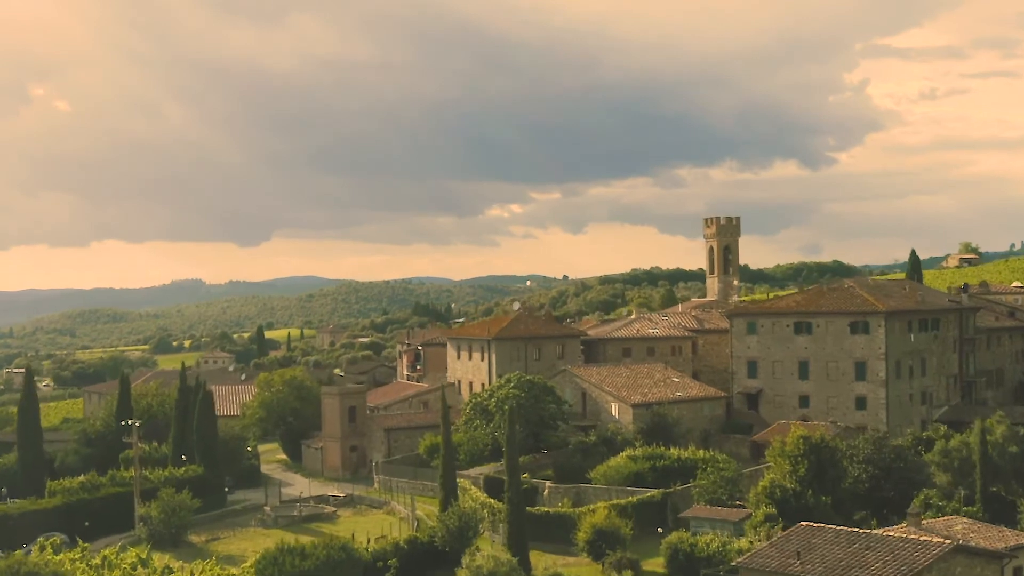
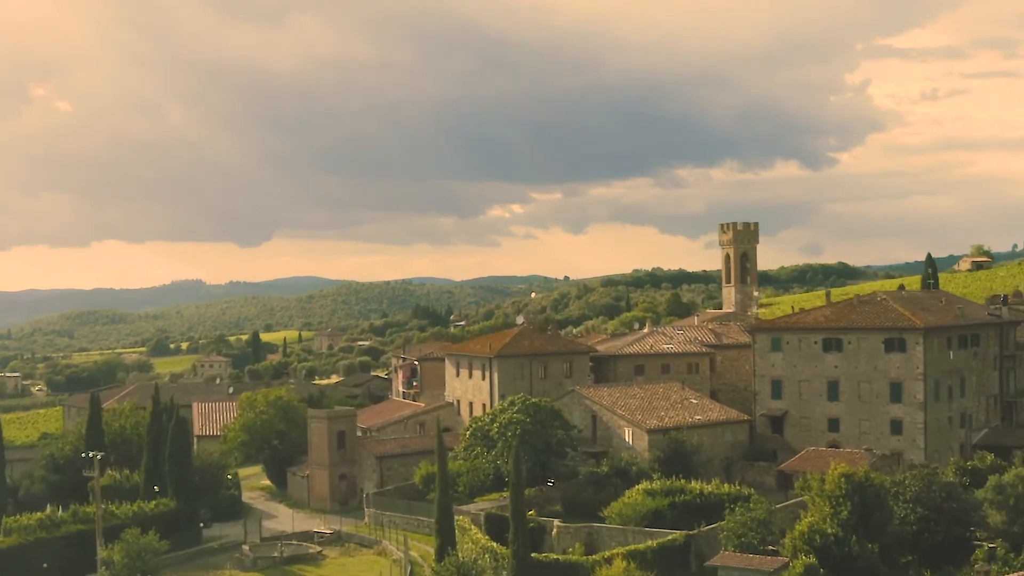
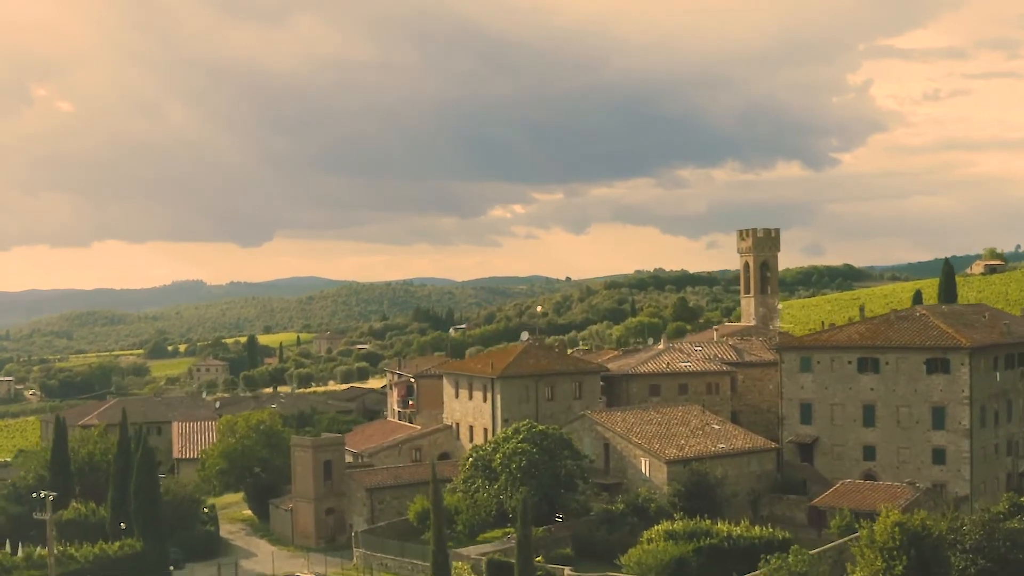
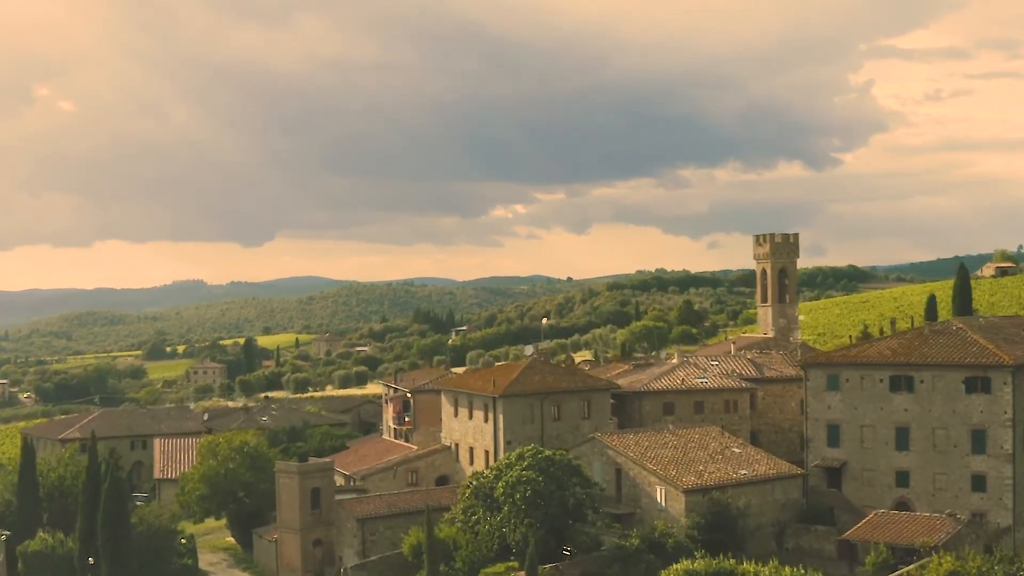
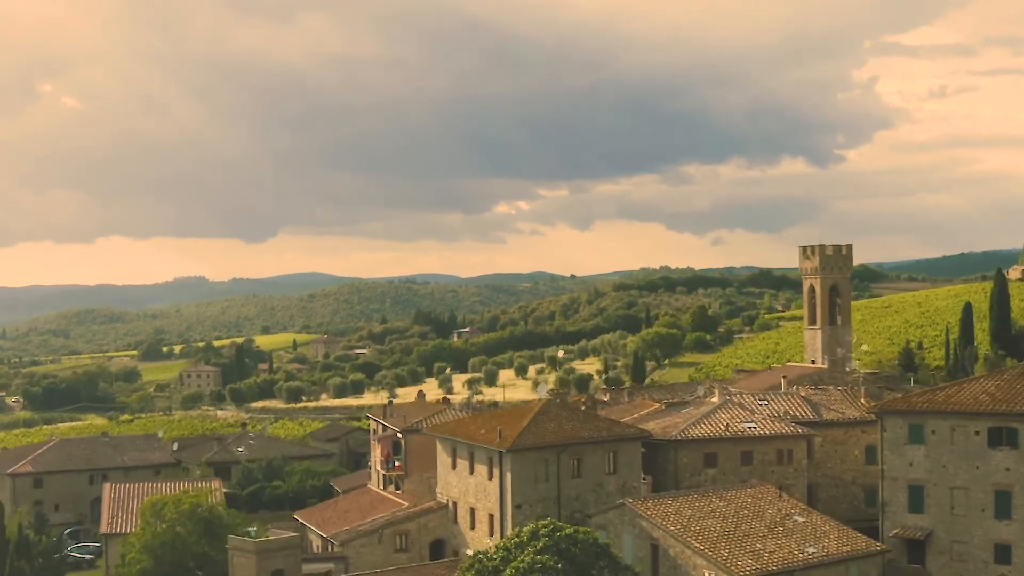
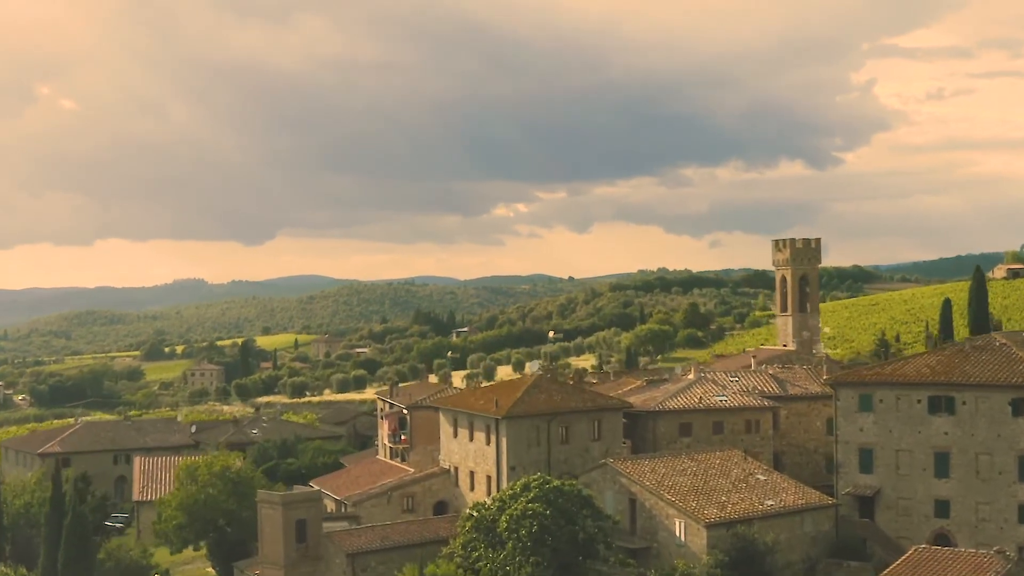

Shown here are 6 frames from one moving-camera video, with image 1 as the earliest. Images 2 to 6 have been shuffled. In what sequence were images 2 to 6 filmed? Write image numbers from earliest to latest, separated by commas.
2, 3, 4, 6, 5
